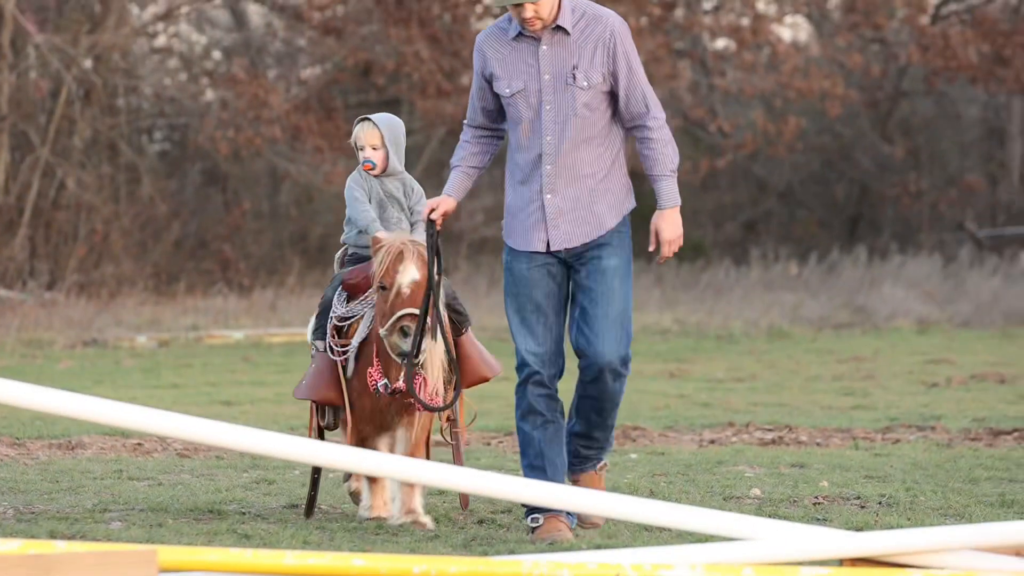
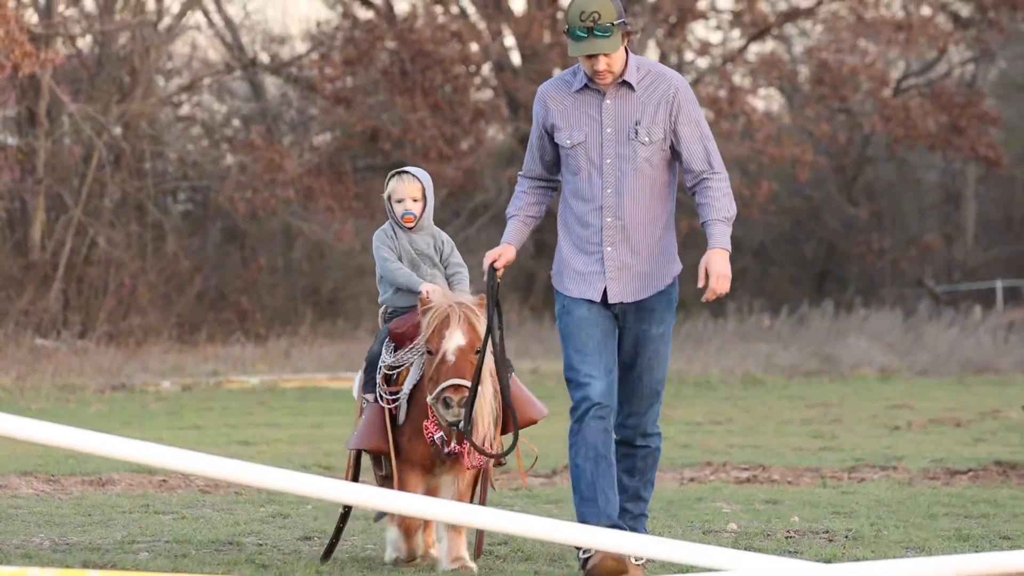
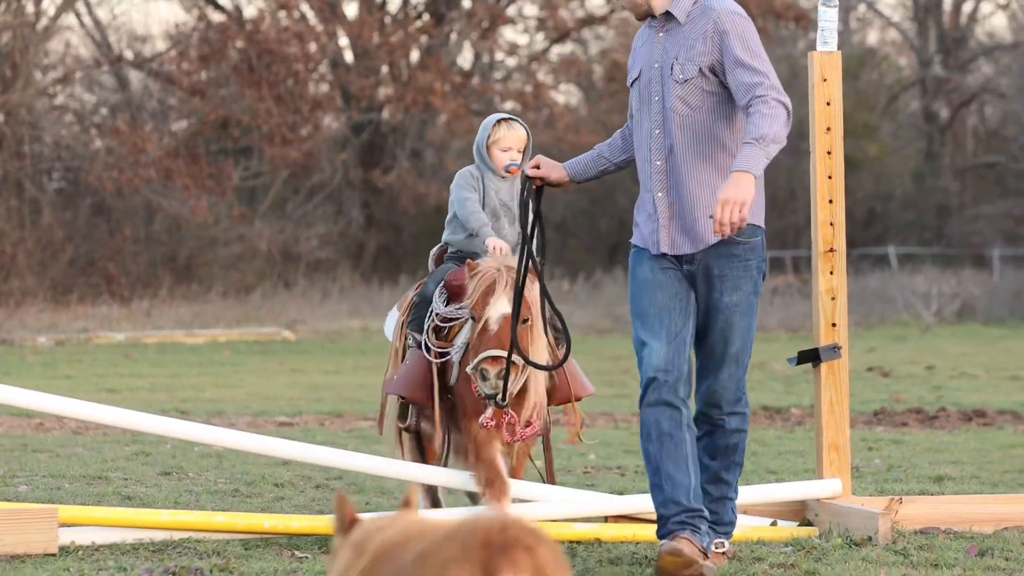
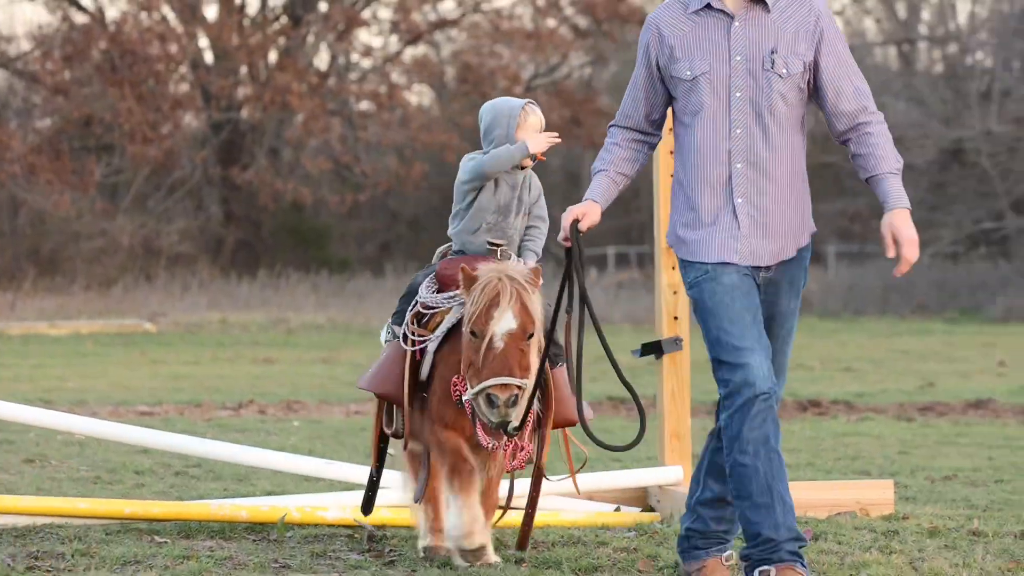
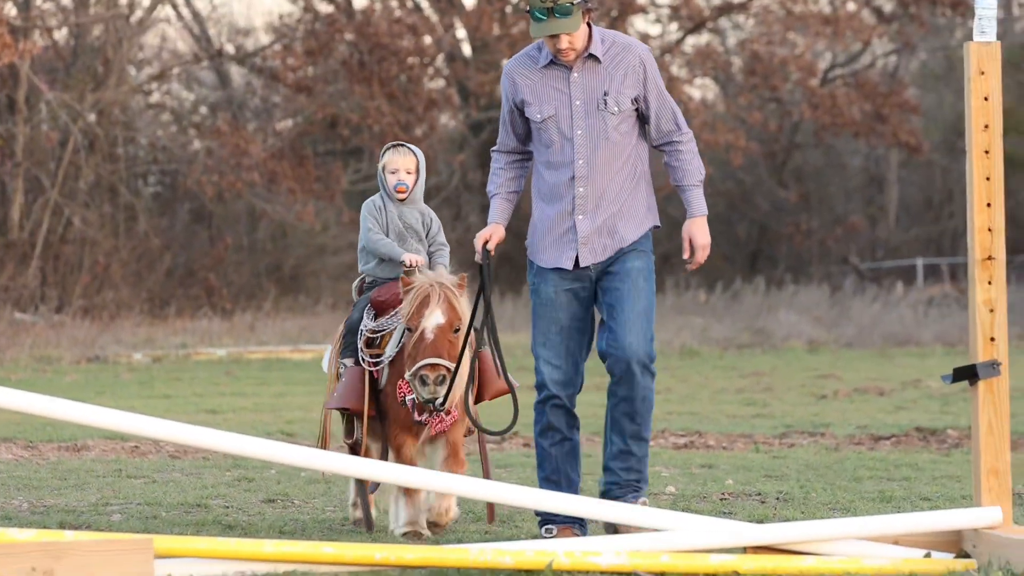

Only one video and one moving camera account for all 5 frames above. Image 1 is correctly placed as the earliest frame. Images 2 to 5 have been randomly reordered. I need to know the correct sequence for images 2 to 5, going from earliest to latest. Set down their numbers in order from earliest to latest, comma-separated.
2, 5, 3, 4
